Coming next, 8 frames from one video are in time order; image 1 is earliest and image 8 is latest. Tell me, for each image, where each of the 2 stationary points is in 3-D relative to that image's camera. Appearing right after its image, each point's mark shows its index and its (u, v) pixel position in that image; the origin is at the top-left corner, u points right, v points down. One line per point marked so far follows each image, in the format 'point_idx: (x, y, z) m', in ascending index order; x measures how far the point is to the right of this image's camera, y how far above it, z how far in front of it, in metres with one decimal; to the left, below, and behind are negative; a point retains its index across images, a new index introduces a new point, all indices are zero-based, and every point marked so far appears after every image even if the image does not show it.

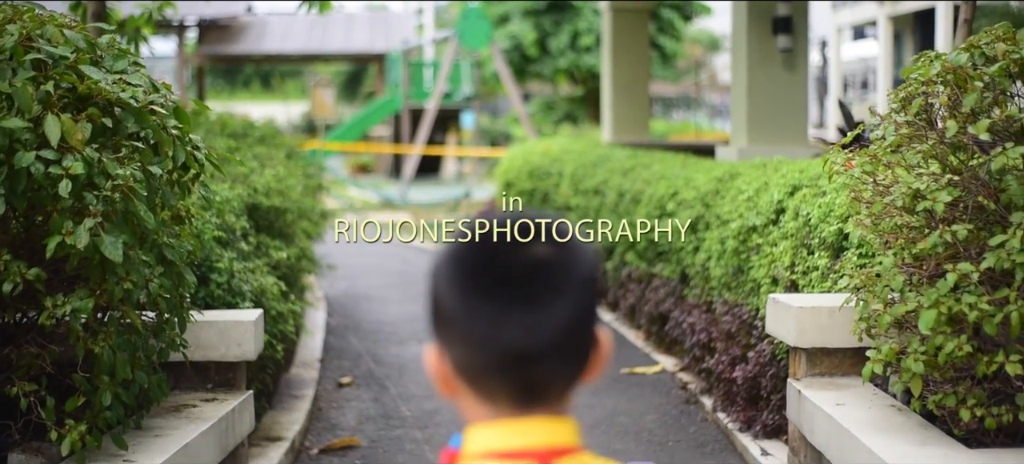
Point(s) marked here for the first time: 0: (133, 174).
0: (-1.1, +0.2, +3.2) m
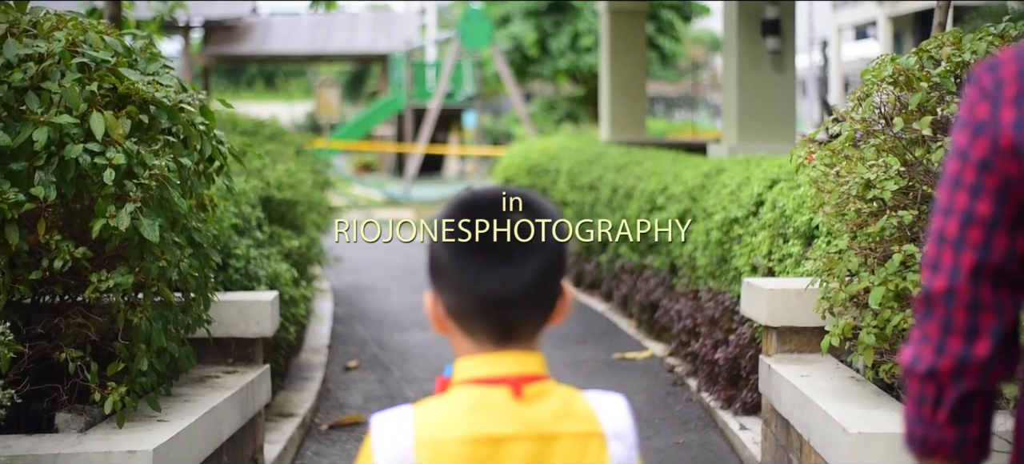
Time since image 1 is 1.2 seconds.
0: (-1.1, +0.2, +3.6) m
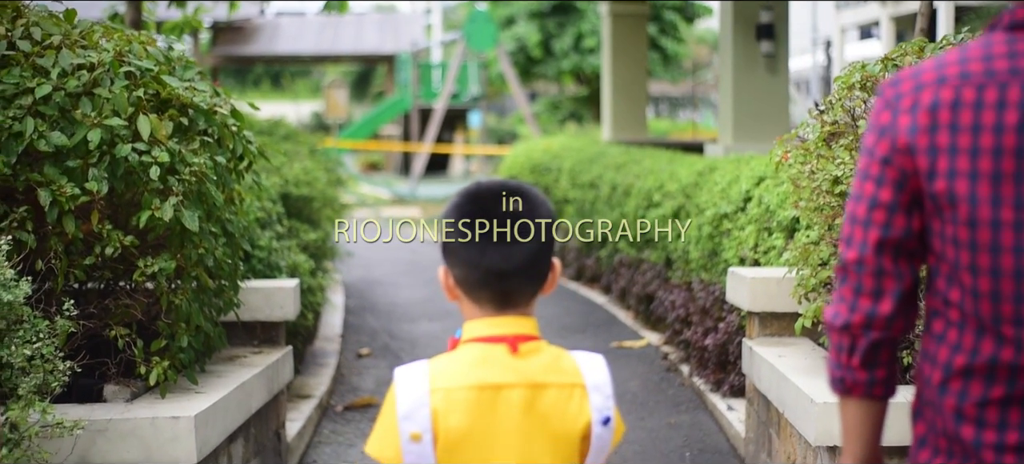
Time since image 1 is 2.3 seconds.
0: (-1.1, +0.2, +4.1) m
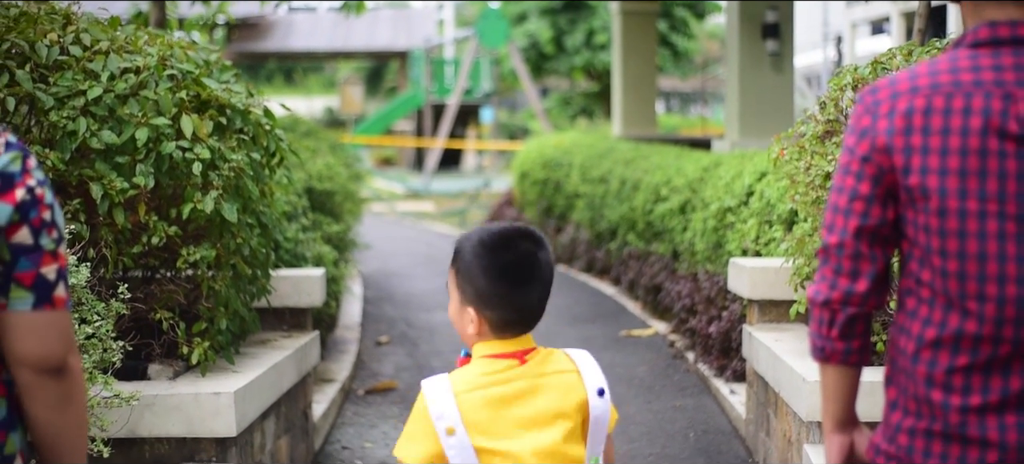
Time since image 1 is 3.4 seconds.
0: (-1.0, +0.3, +4.4) m
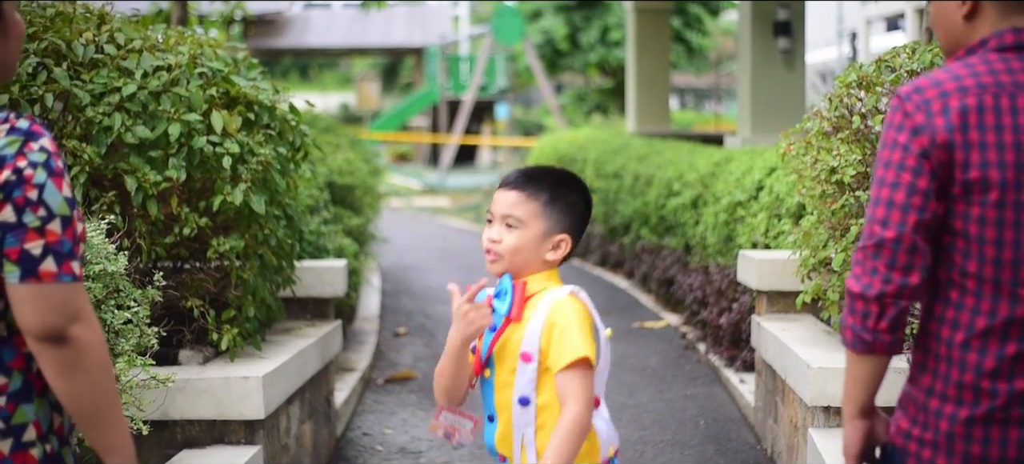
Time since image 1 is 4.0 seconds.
0: (-1.0, +0.3, +4.6) m
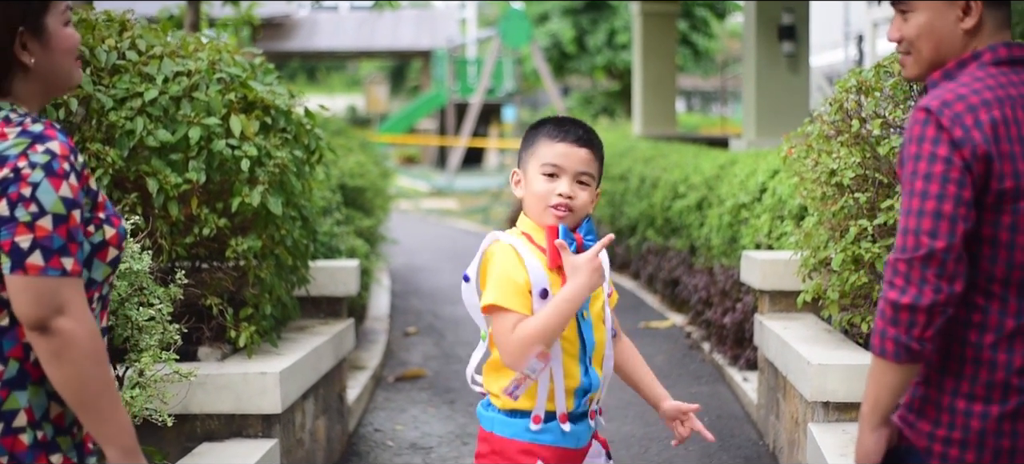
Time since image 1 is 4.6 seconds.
0: (-0.9, +0.3, +4.7) m
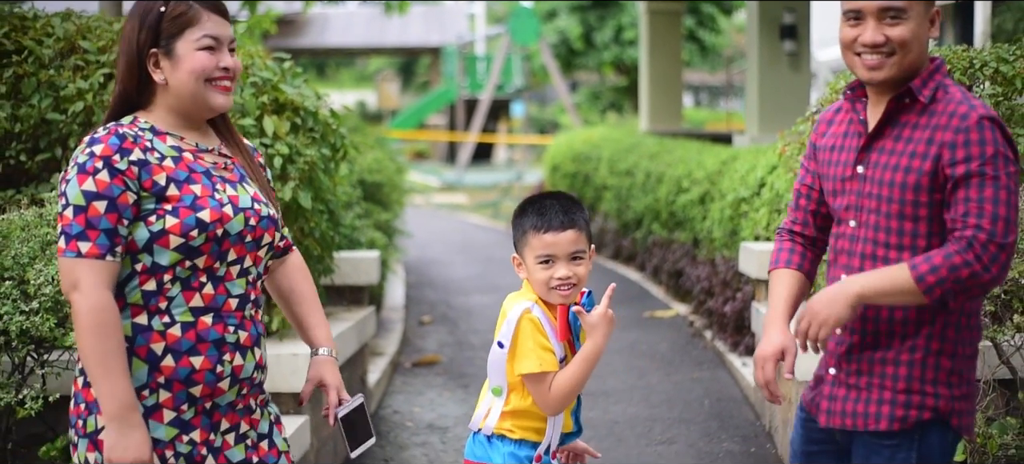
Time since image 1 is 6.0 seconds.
0: (-0.9, +0.3, +5.1) m
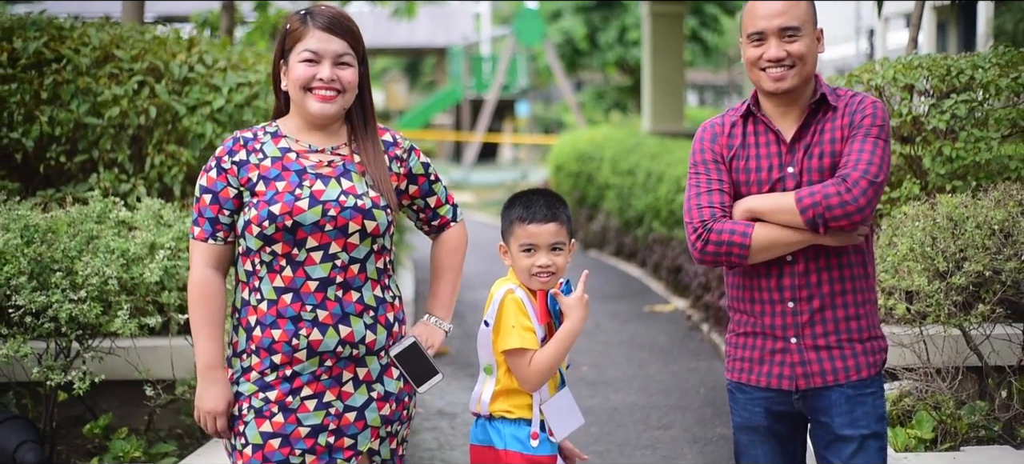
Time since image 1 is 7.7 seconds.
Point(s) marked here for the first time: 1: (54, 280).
0: (-0.9, +0.4, +5.4) m
1: (-1.8, -0.2, +4.4) m
